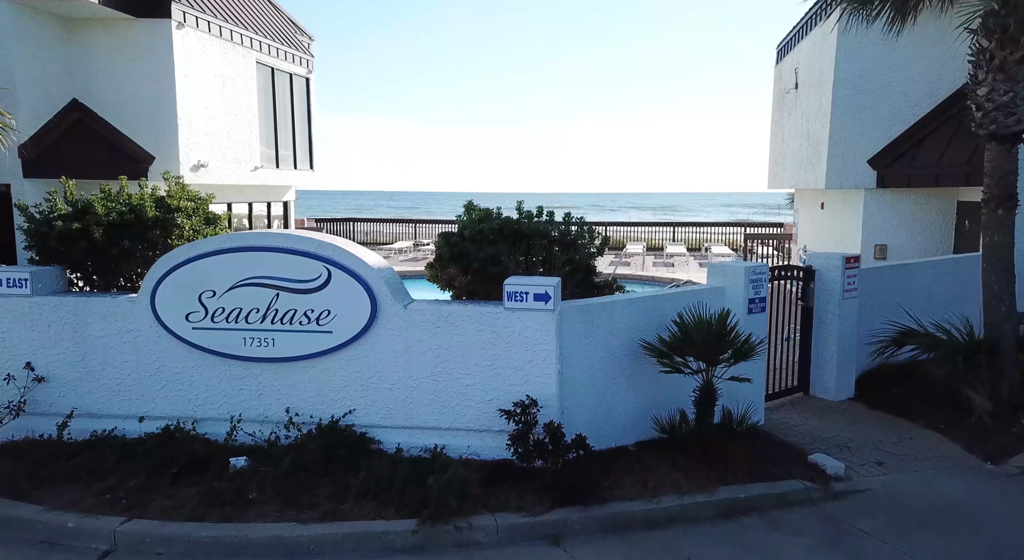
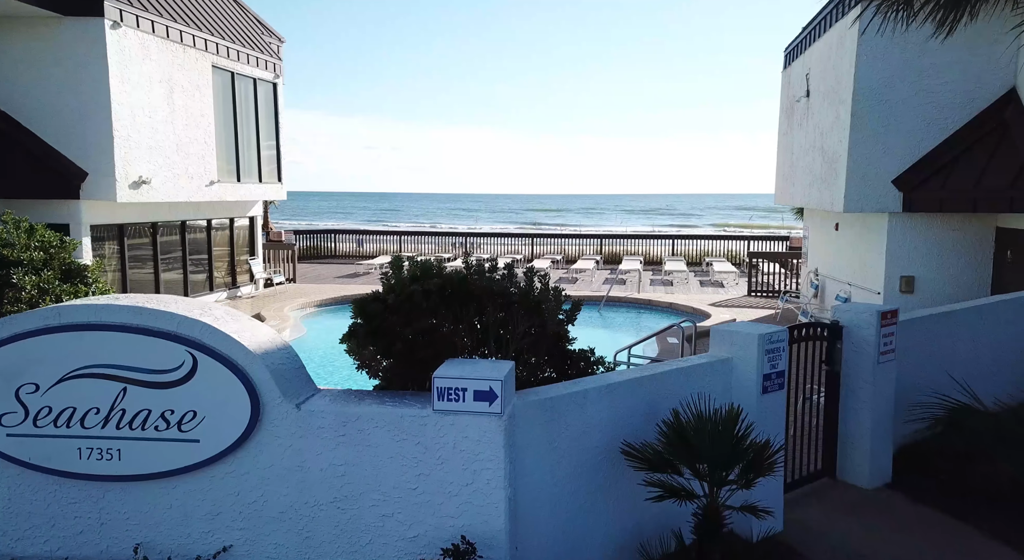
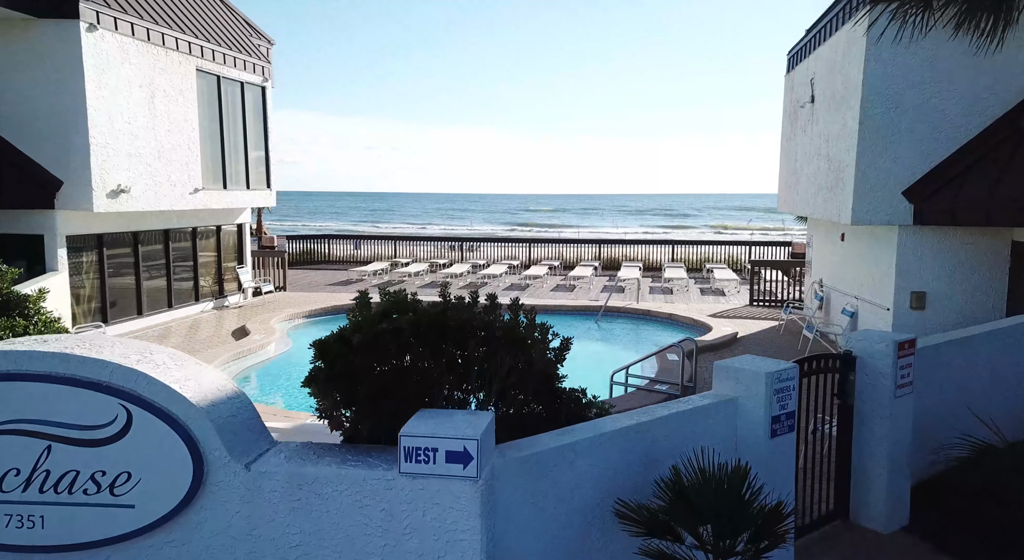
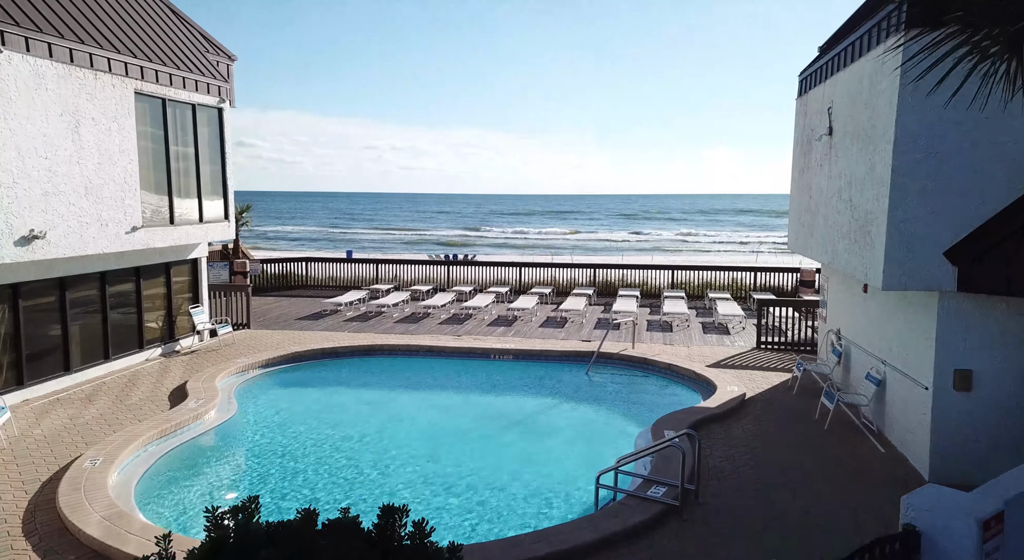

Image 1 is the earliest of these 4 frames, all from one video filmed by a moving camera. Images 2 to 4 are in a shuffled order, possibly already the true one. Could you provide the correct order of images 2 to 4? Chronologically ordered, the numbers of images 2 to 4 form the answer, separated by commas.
2, 3, 4
